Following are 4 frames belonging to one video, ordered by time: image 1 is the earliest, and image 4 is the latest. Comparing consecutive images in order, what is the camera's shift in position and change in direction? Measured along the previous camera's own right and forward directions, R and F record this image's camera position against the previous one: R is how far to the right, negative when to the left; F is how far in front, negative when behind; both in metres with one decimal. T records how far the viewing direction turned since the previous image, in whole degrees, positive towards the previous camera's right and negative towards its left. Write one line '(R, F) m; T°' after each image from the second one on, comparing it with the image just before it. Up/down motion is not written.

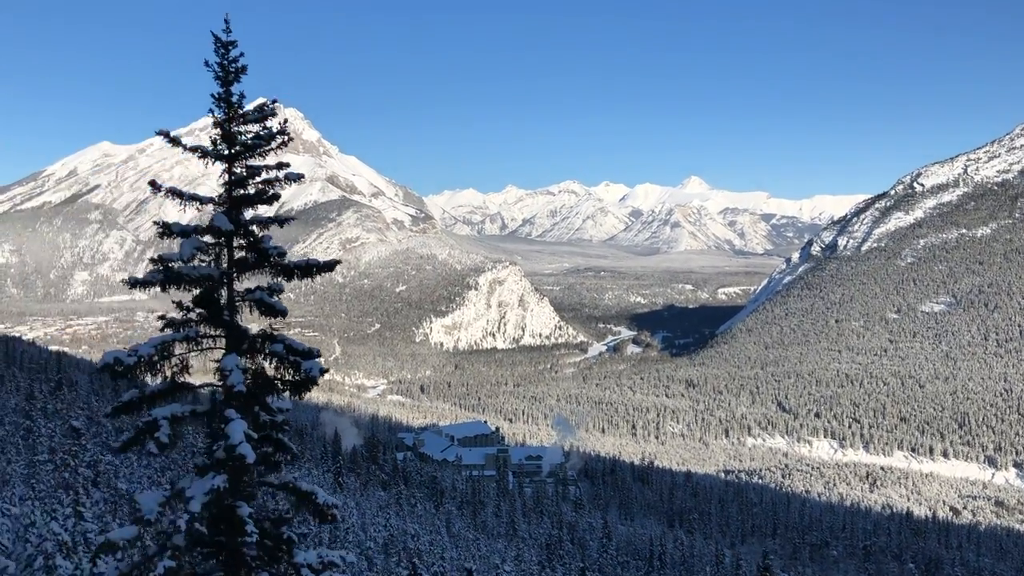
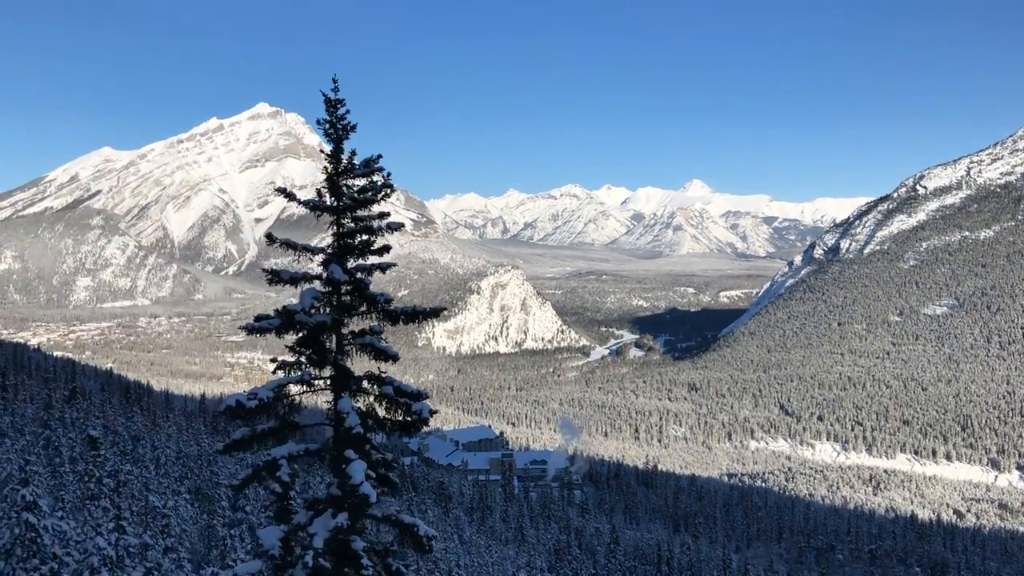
(-0.7, -0.4) m; 0°
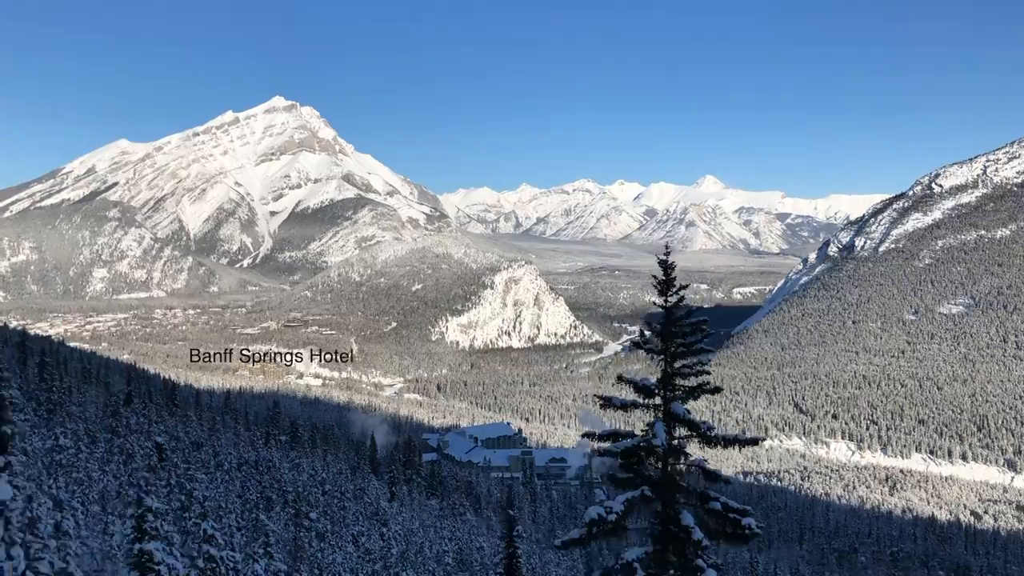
(-2.6, -0.6) m; -1°
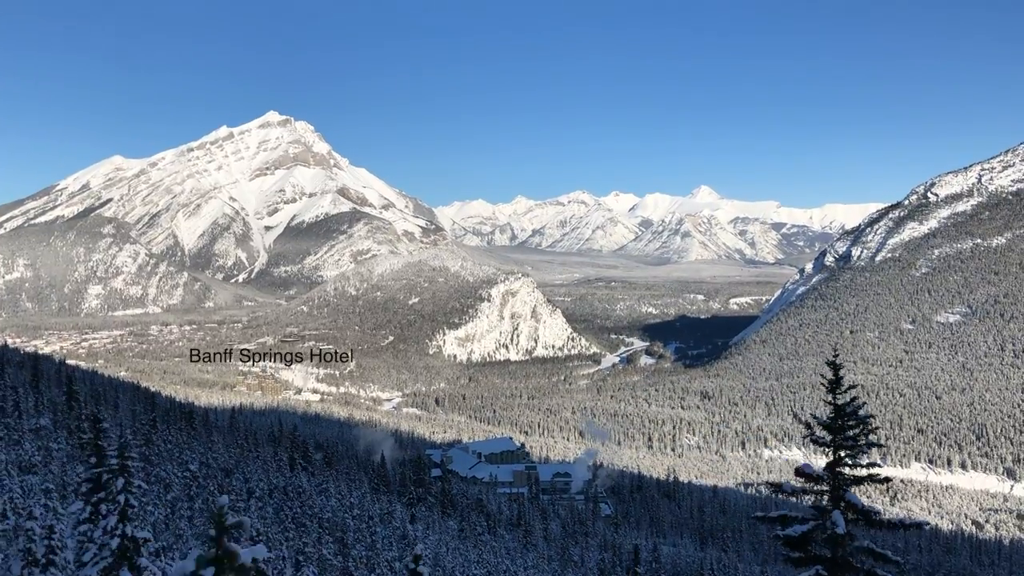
(-1.8, +0.1) m; +1°
